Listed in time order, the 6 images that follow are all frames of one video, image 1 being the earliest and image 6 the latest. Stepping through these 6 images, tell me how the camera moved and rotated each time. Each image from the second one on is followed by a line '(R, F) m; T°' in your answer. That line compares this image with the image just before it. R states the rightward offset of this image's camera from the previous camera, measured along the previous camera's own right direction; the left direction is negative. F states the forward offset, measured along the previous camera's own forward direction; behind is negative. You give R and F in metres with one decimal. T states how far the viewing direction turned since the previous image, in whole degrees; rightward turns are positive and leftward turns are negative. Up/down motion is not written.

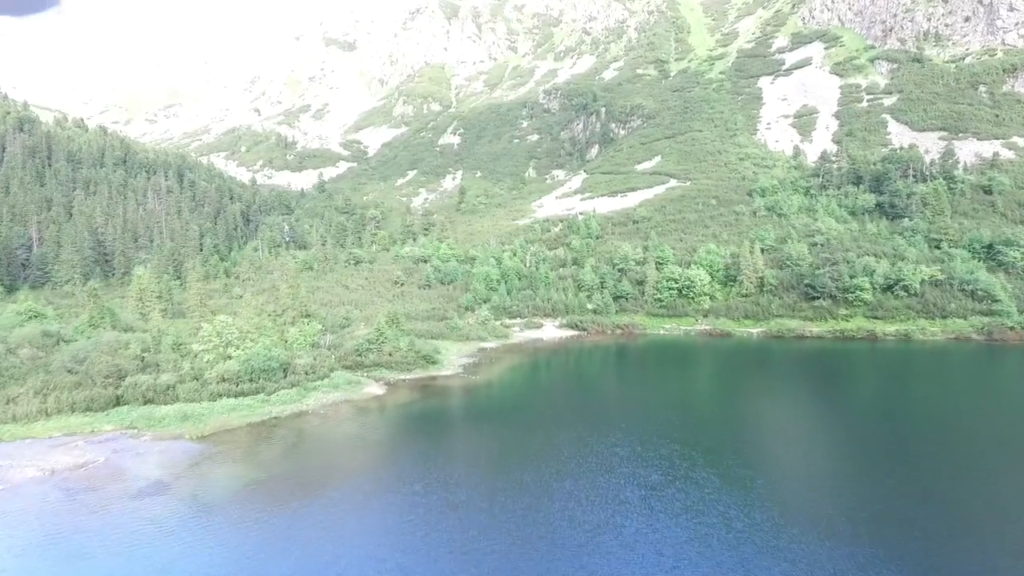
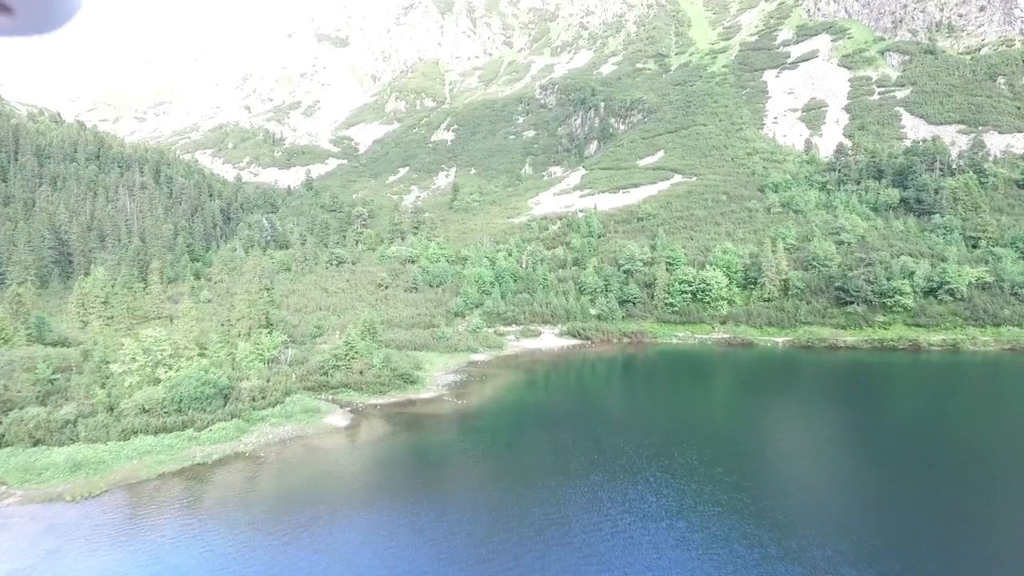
(+0.2, +11.3) m; 0°
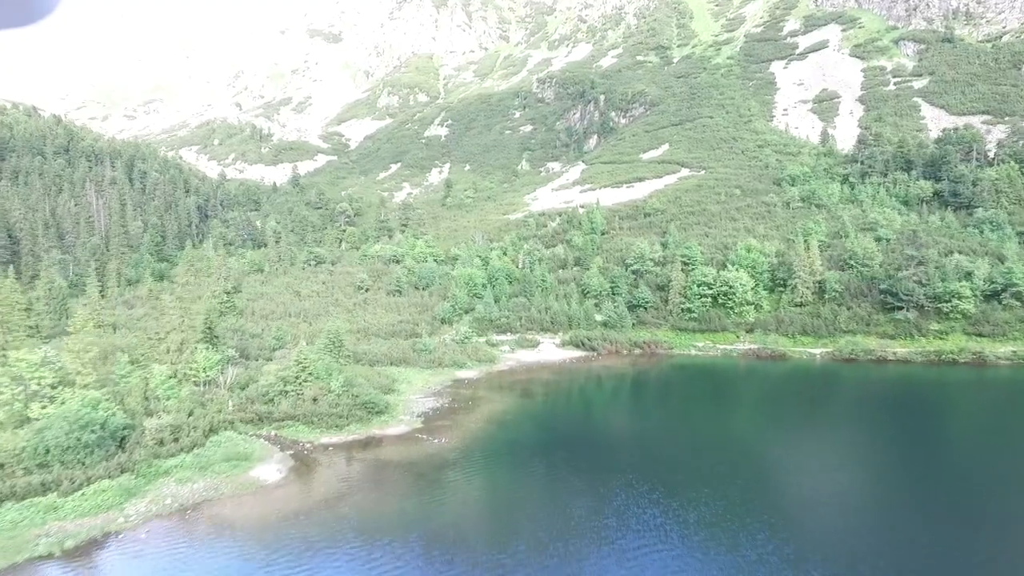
(+0.4, +12.3) m; 0°
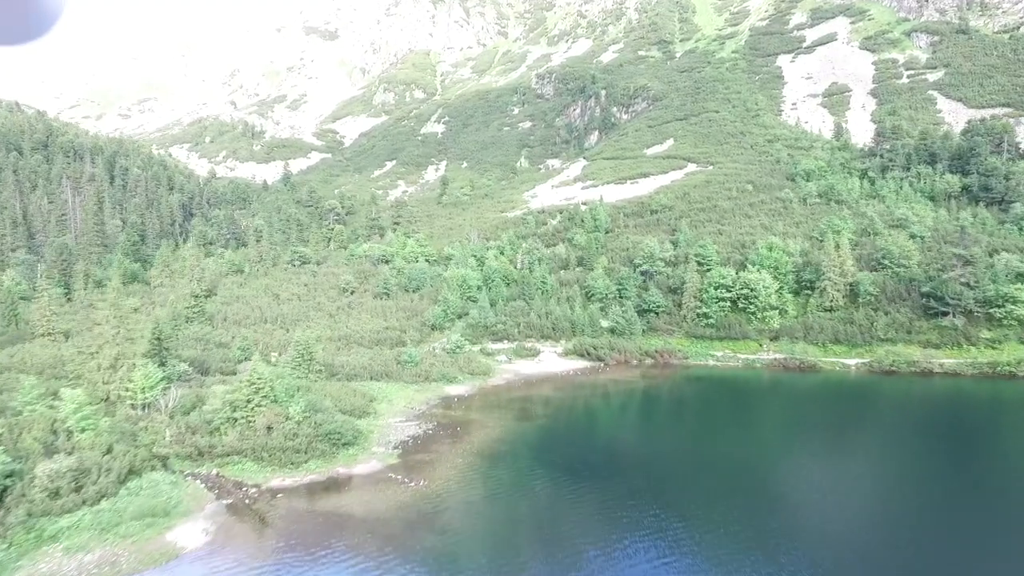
(+0.3, +8.4) m; 0°
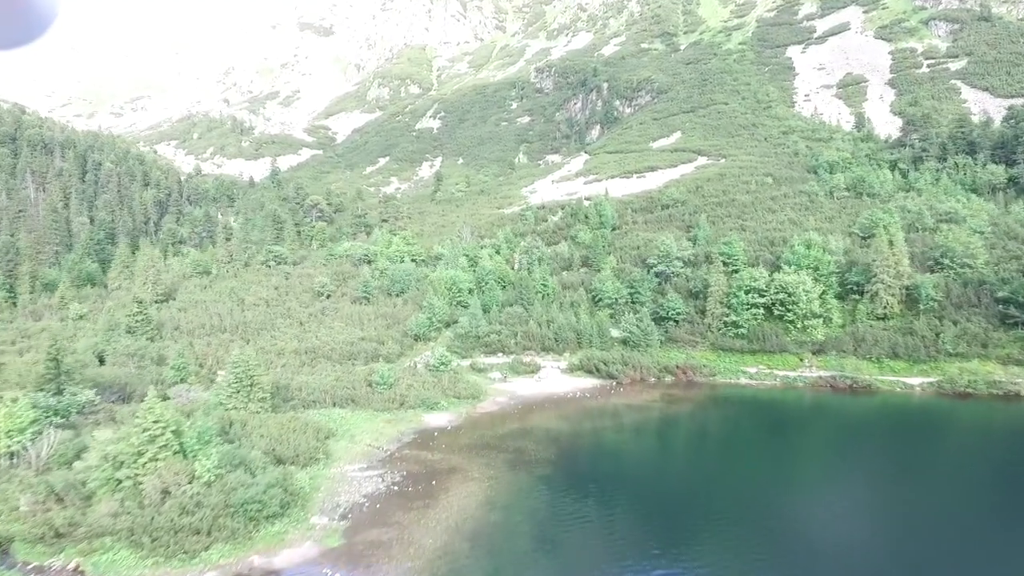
(+0.4, +11.3) m; 0°
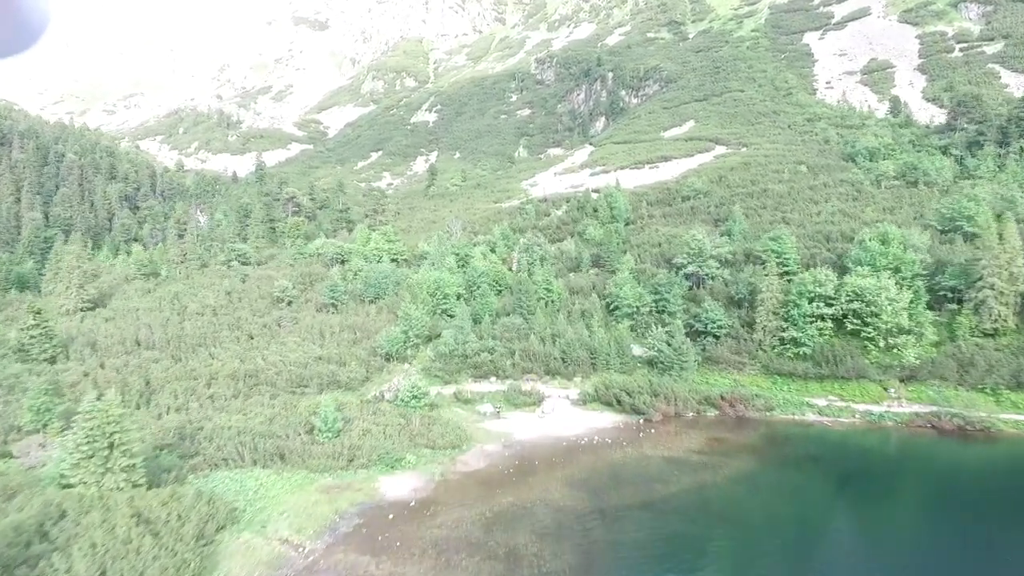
(+0.4, +14.6) m; 0°
